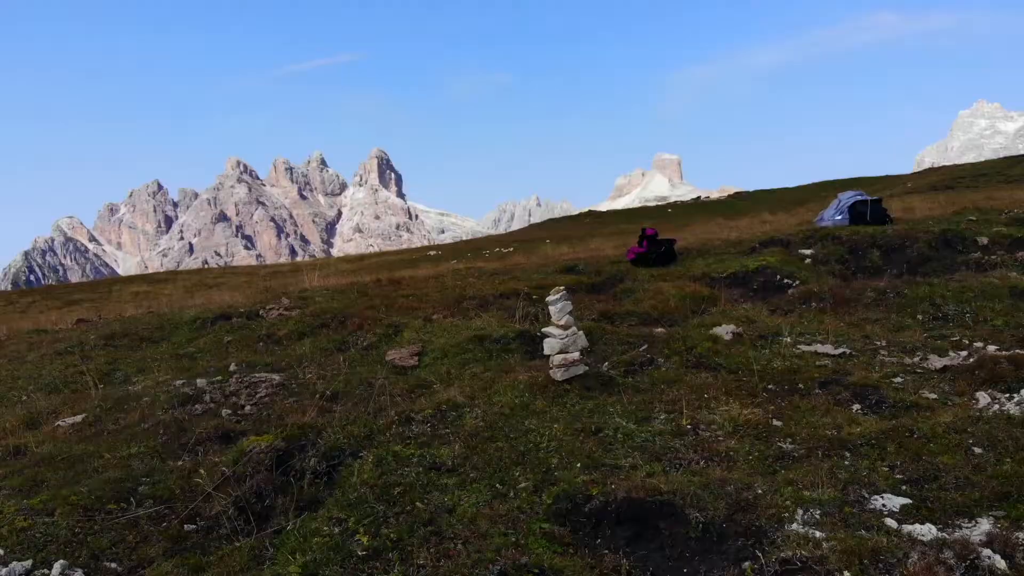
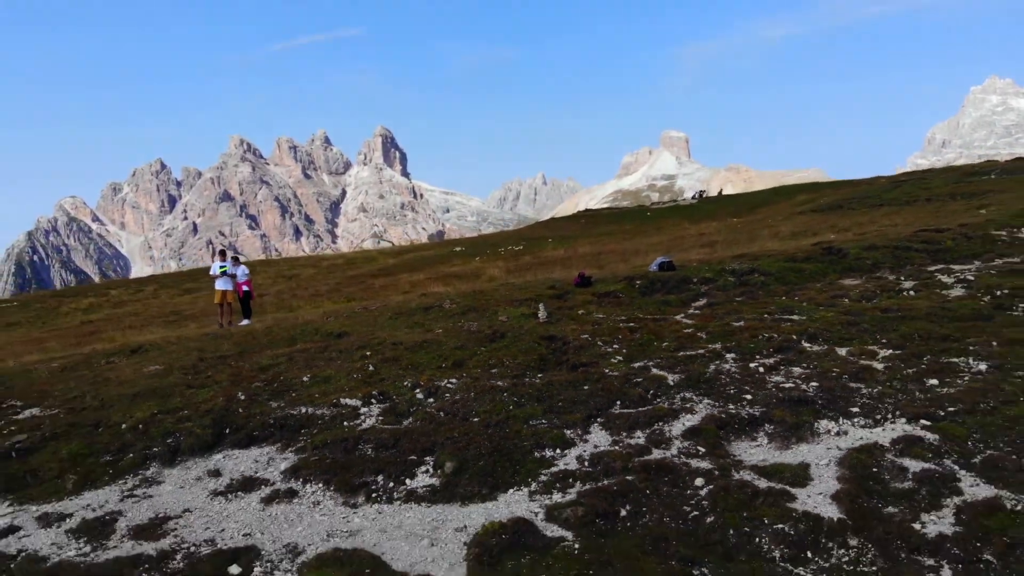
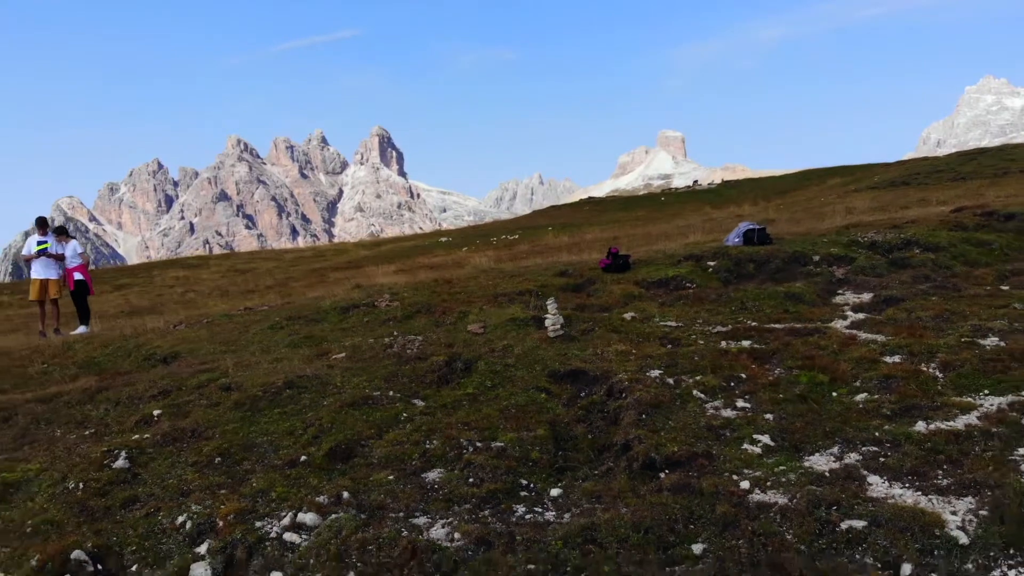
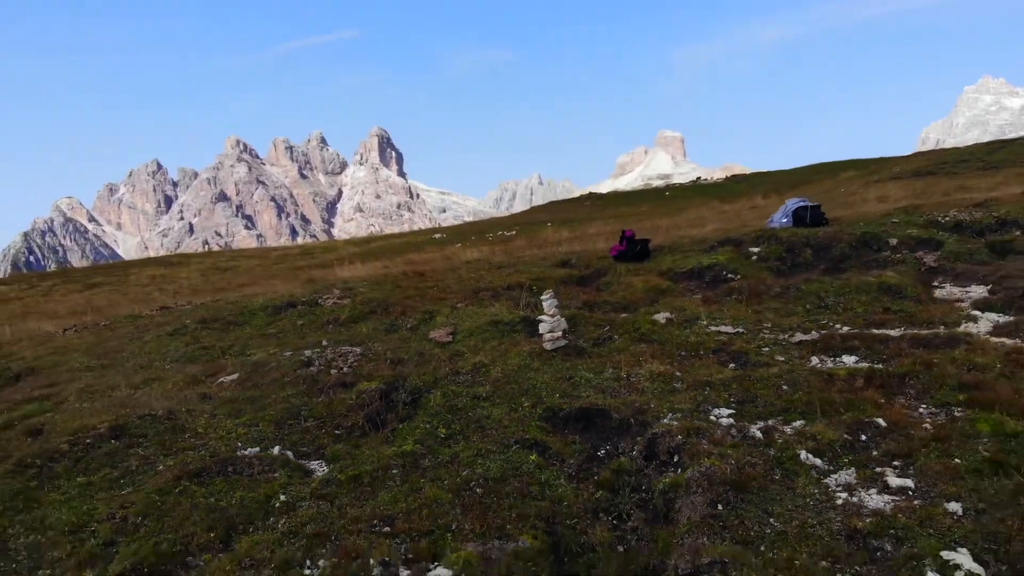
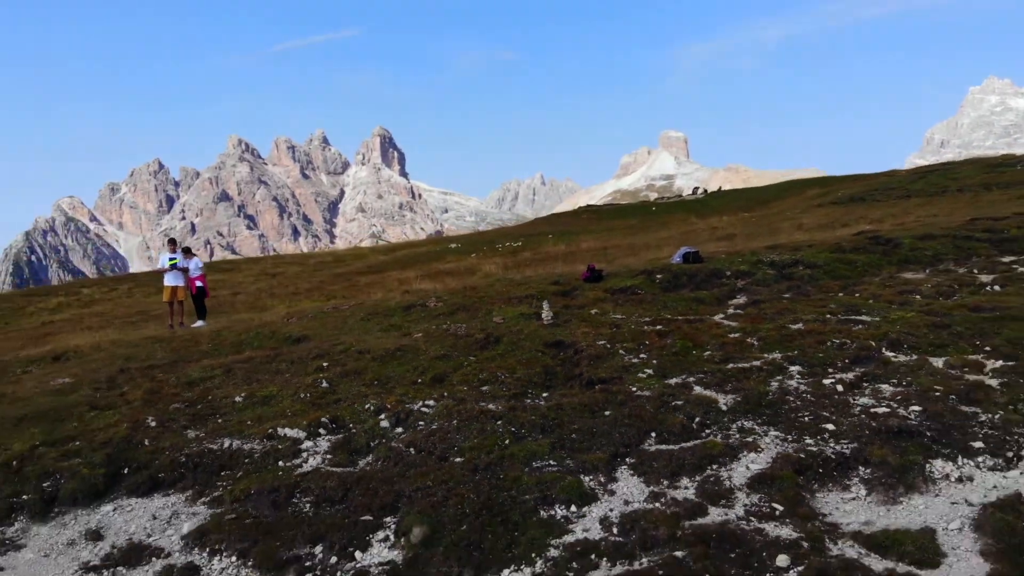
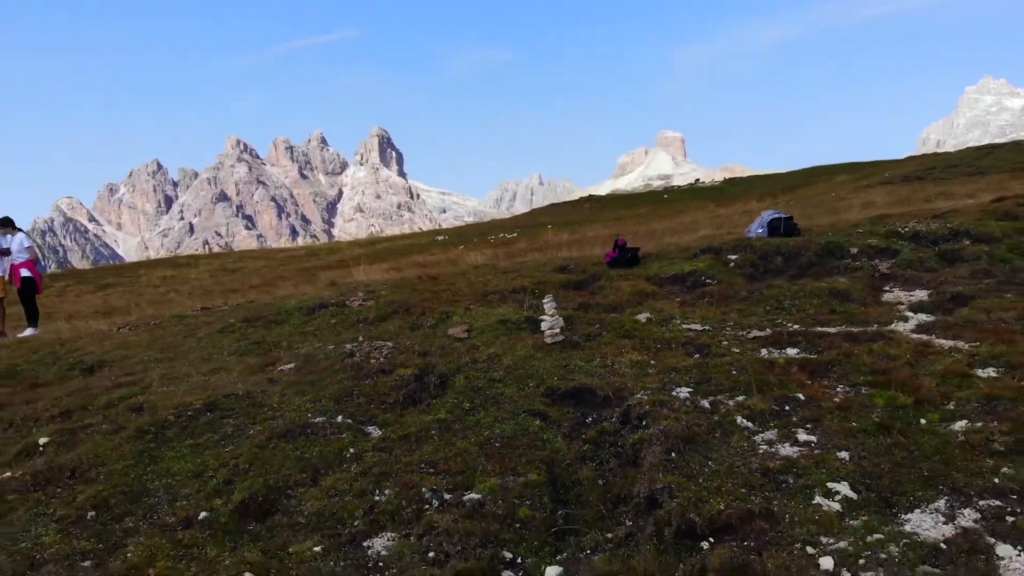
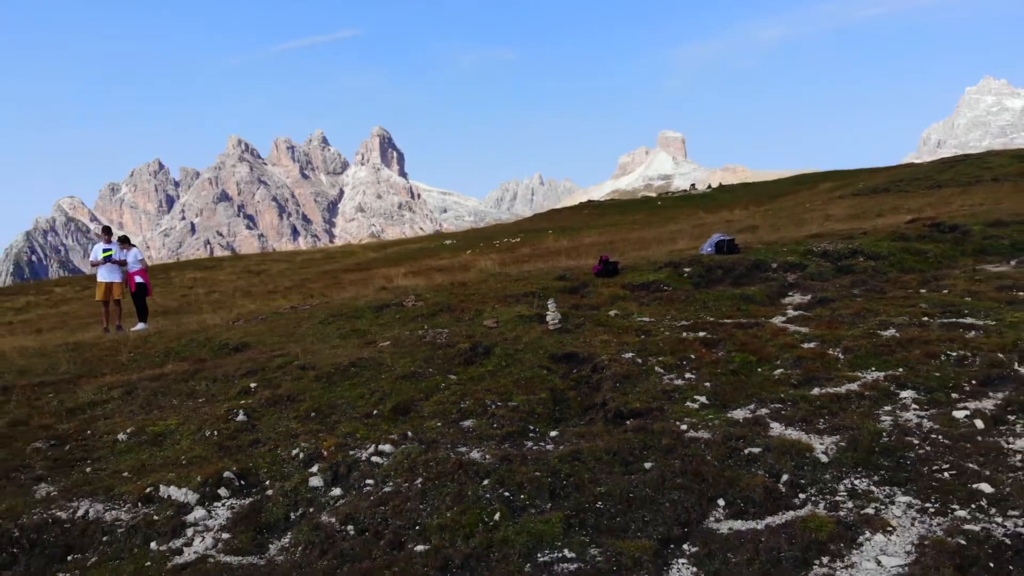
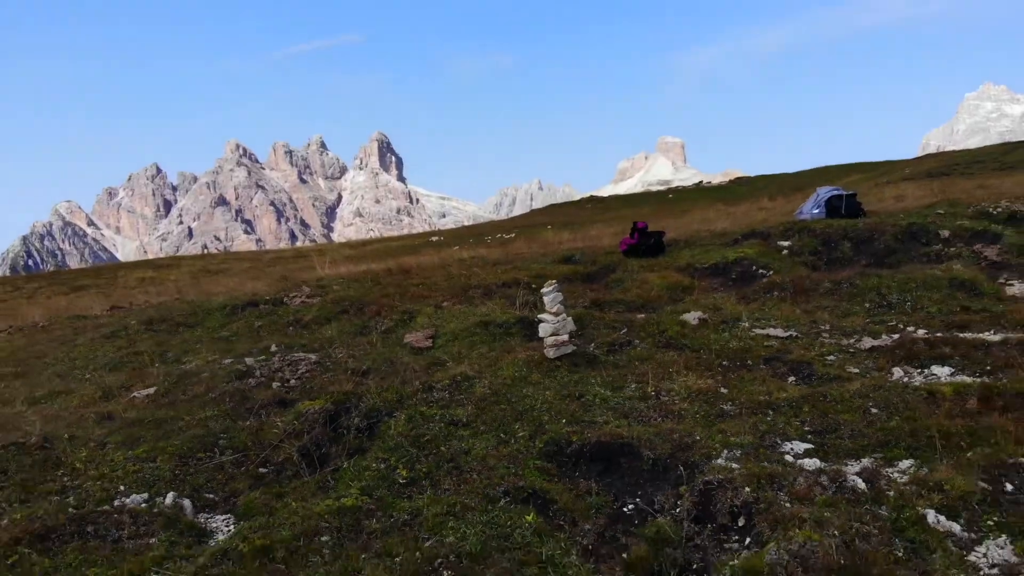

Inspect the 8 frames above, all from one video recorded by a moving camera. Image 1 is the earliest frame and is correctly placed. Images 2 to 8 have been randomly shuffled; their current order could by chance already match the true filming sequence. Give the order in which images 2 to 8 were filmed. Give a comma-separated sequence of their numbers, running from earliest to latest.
8, 4, 6, 3, 7, 5, 2
